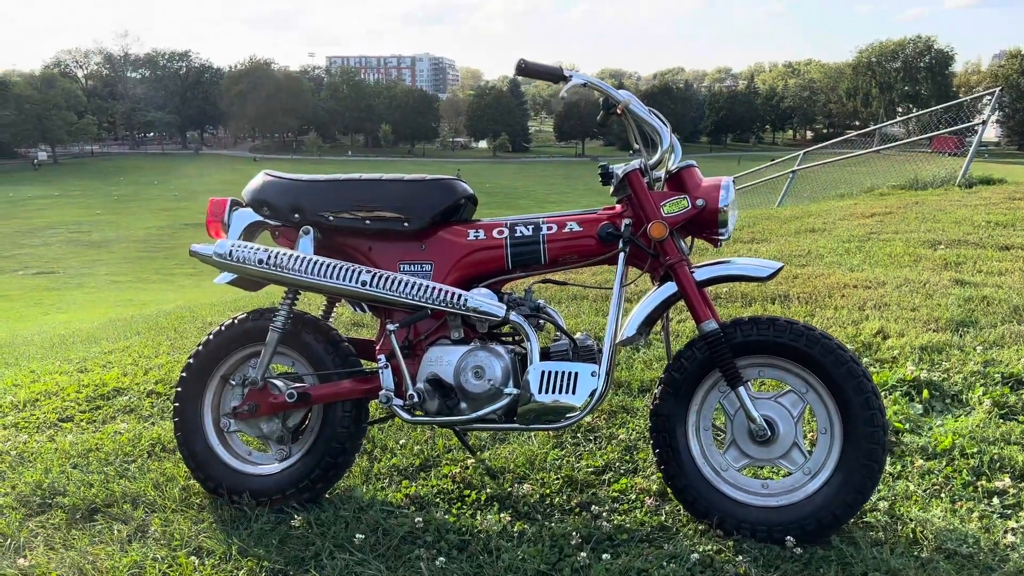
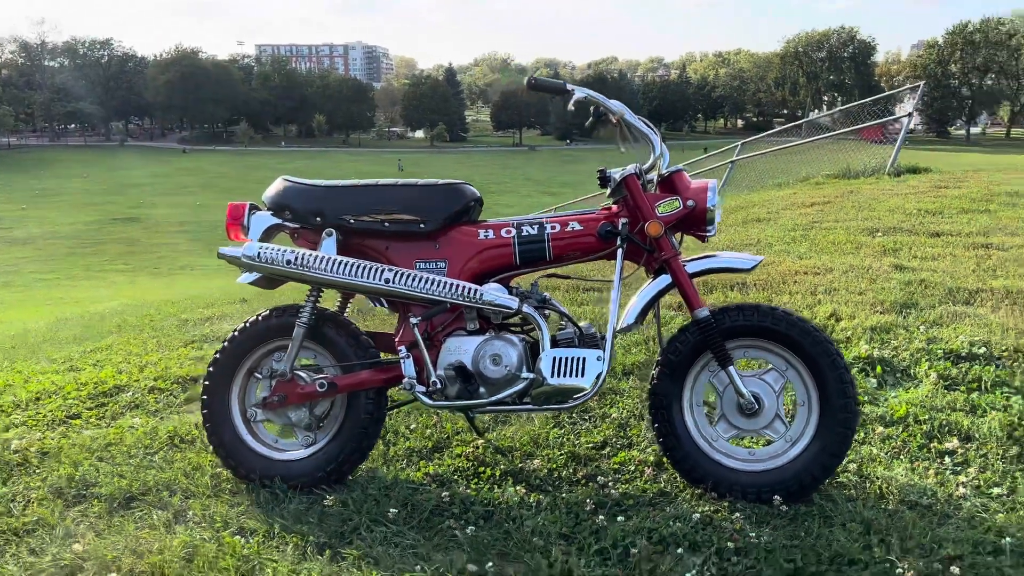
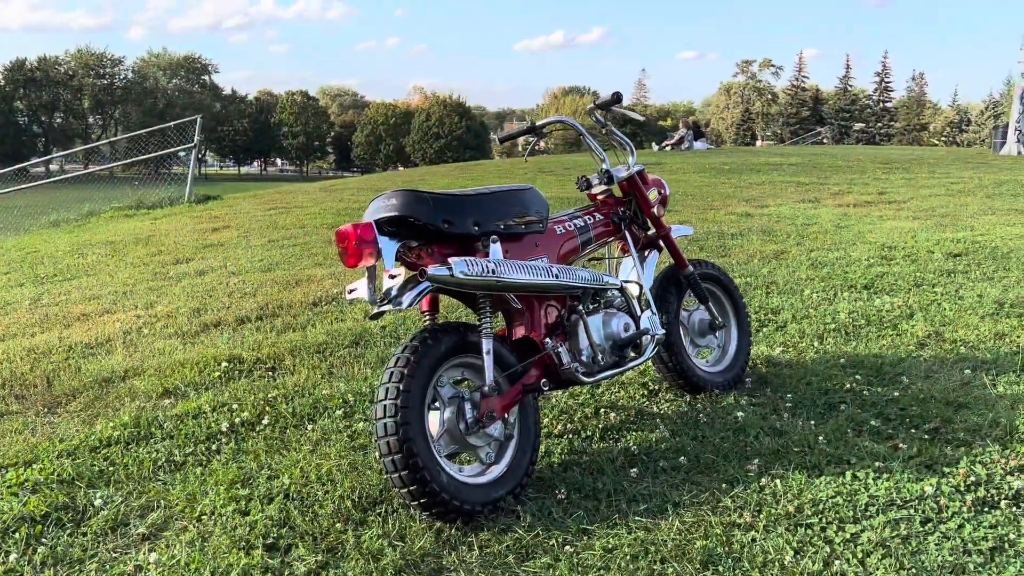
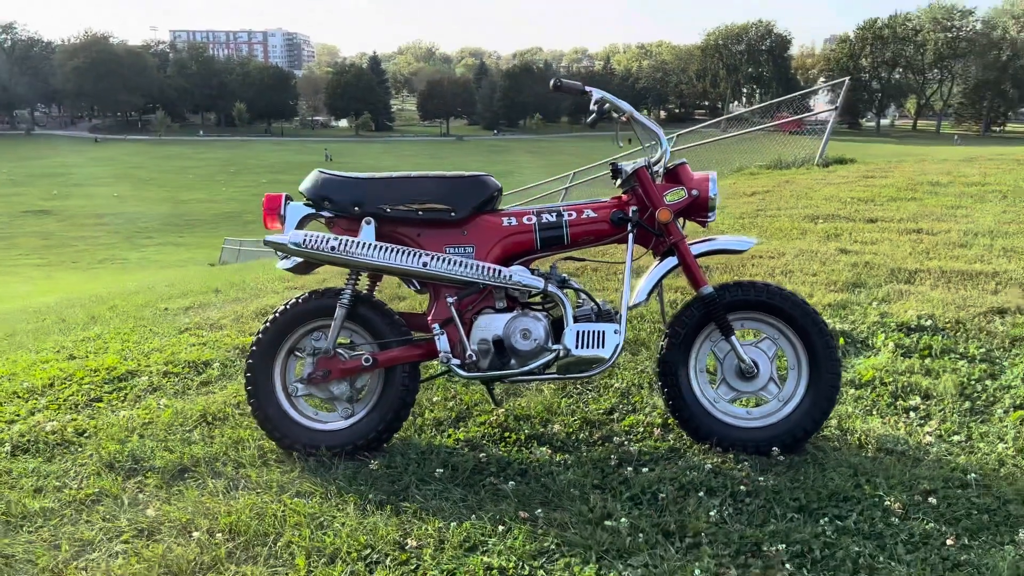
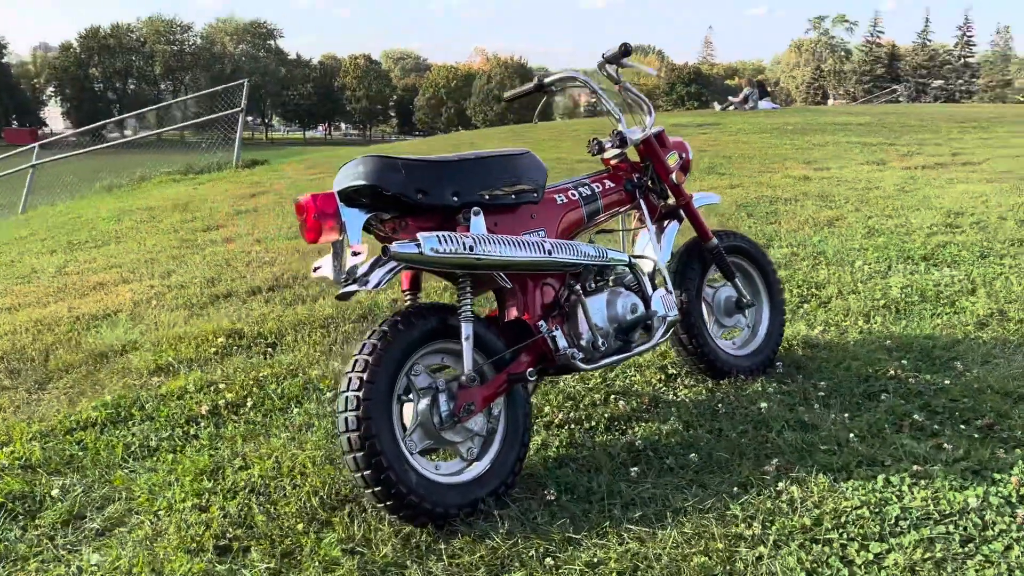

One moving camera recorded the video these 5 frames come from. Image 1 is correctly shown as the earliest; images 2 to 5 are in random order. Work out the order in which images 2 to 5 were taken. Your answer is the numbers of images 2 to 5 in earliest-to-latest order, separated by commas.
2, 4, 5, 3
